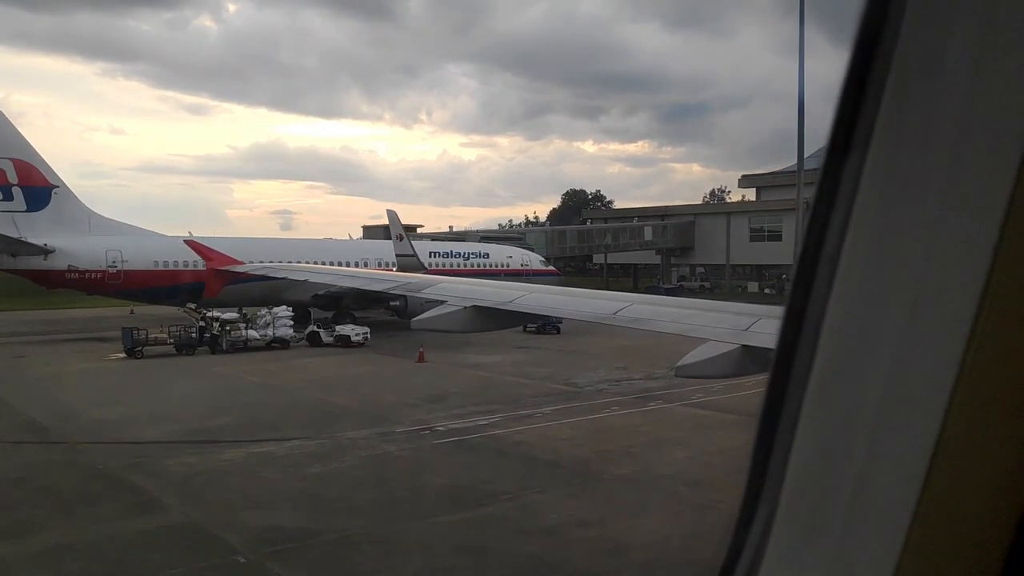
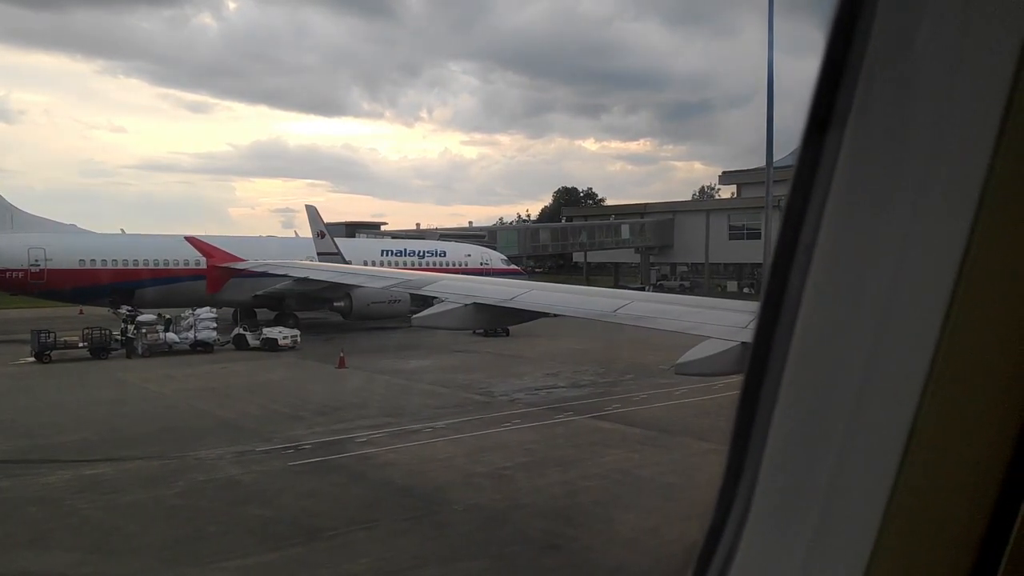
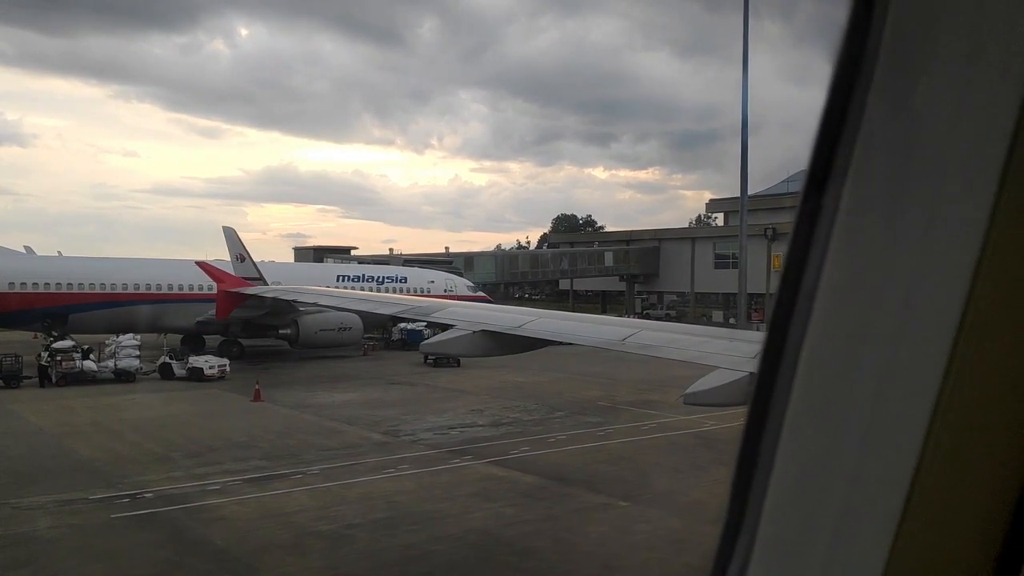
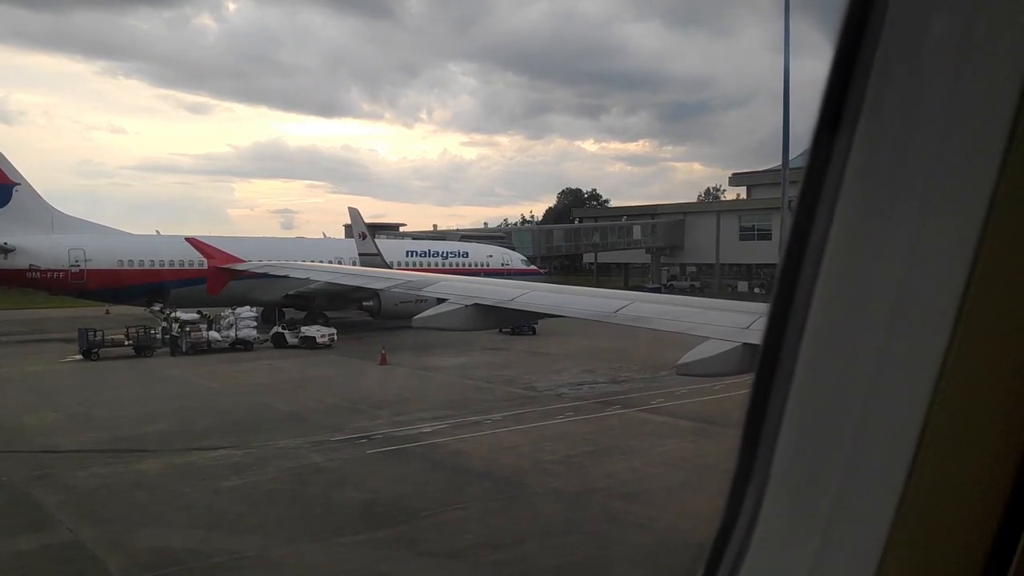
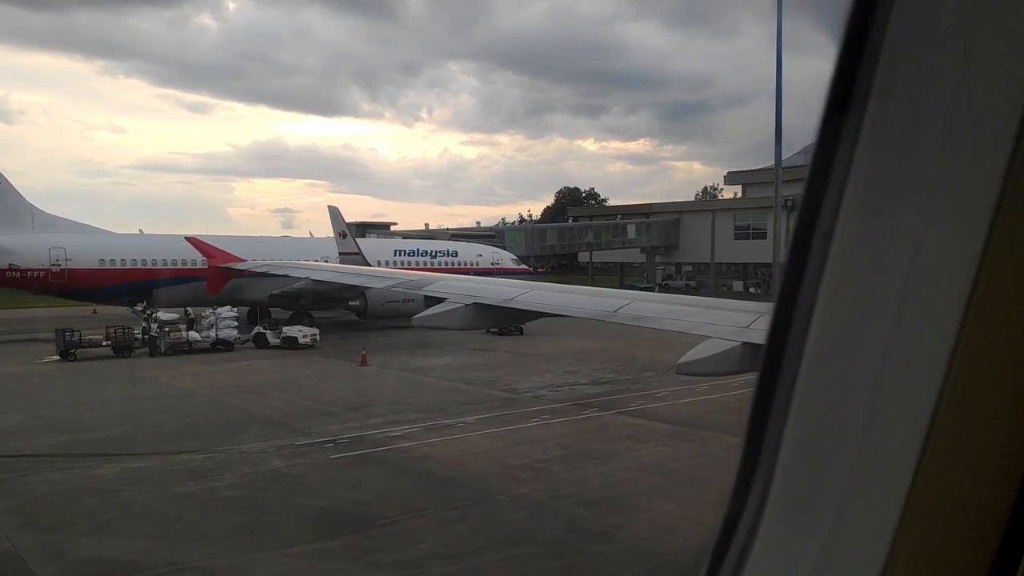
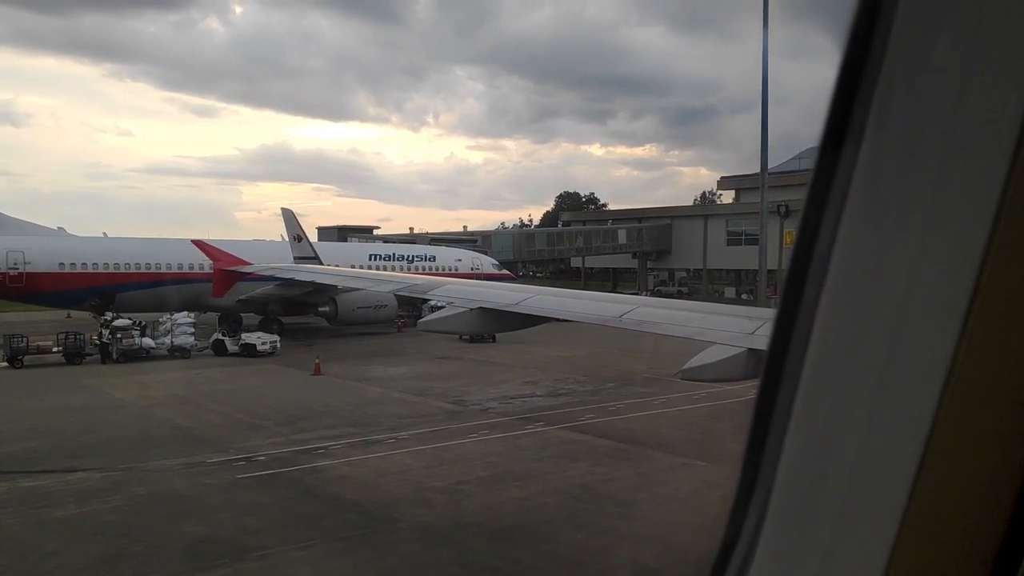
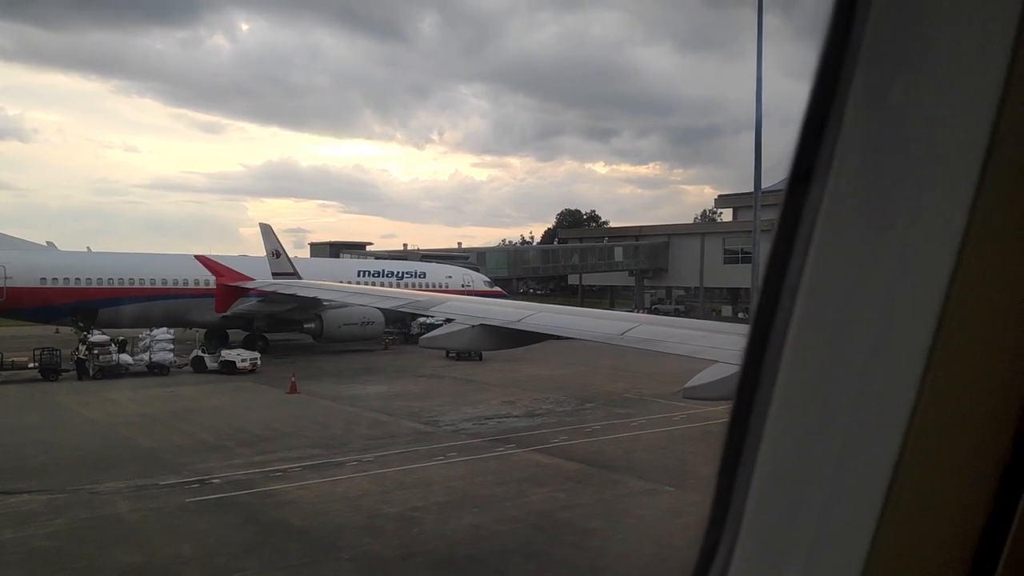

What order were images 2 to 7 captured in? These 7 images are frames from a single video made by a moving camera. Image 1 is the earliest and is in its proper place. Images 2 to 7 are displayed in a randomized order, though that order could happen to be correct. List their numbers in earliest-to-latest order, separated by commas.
4, 5, 2, 6, 7, 3
